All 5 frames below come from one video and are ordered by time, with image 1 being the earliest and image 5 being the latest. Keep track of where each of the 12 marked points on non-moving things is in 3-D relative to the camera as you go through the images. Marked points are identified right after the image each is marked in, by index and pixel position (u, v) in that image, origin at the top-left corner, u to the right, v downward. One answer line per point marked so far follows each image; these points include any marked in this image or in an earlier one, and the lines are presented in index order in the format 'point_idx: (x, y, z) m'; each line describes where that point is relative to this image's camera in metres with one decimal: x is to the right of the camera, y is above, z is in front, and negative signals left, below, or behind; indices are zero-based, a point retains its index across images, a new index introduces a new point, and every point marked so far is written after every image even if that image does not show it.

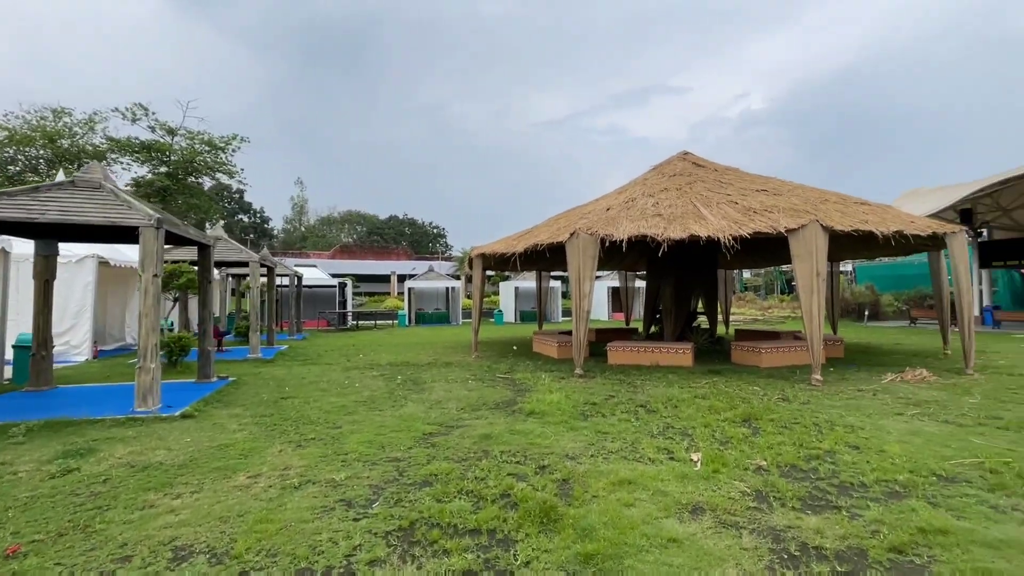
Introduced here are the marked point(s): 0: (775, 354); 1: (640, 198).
0: (+5.7, -1.4, +10.5) m
1: (+3.0, +2.1, +11.2) m
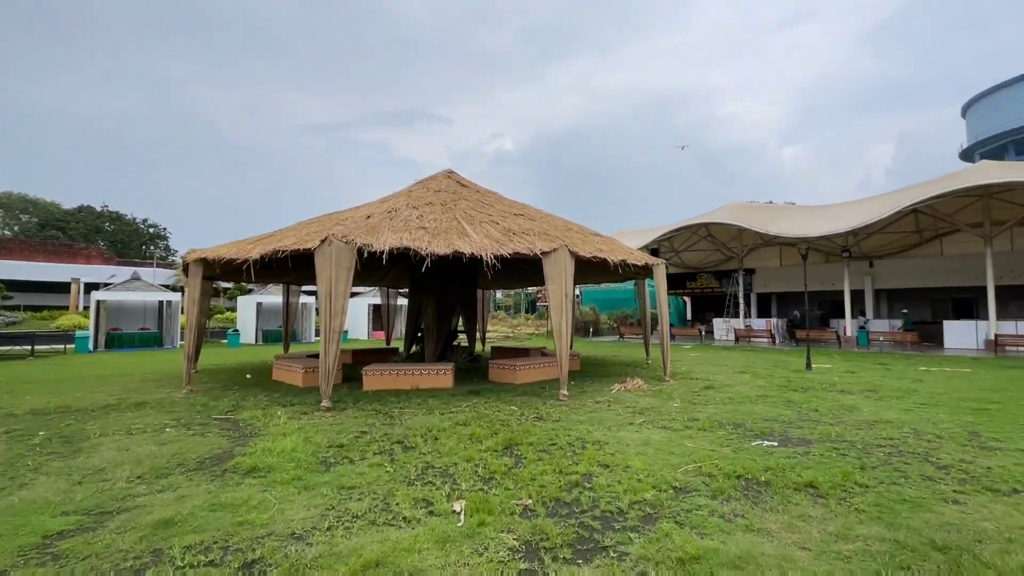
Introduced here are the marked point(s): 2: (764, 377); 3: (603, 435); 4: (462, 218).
0: (+0.3, -1.9, +11.0) m
1: (-2.4, +1.7, +10.5) m
2: (+6.4, -2.3, +12.2) m
3: (+1.2, -1.9, +6.3) m
4: (-1.1, +1.5, +10.4) m
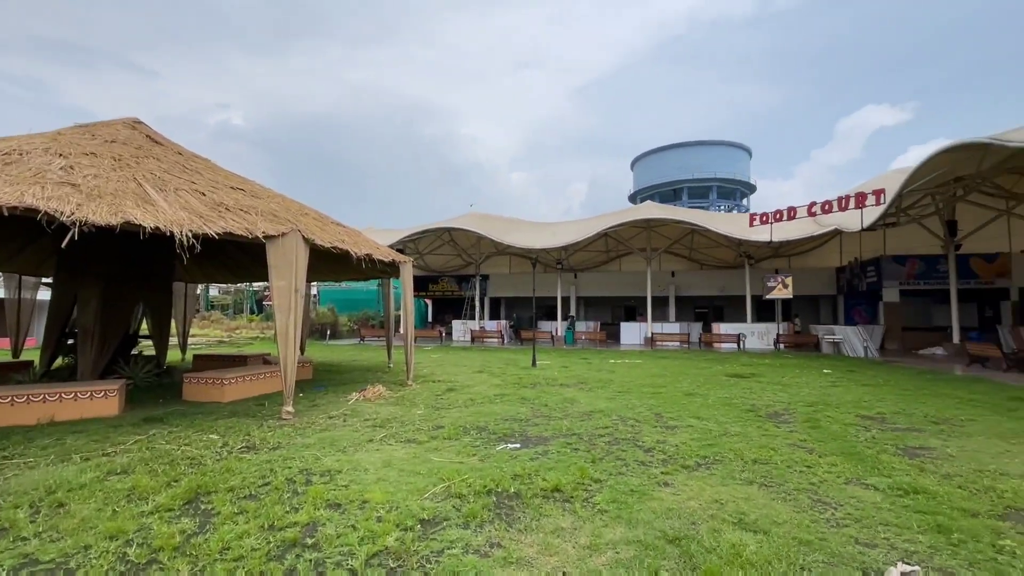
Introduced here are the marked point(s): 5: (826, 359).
0: (-5.0, -1.8, +8.8) m
1: (-6.9, +2.0, +7.0) m
2: (-0.4, -2.3, +12.8) m
3: (-1.9, -1.8, +5.1) m
4: (-5.8, +1.7, +7.6) m
5: (+11.2, -2.5, +17.2) m
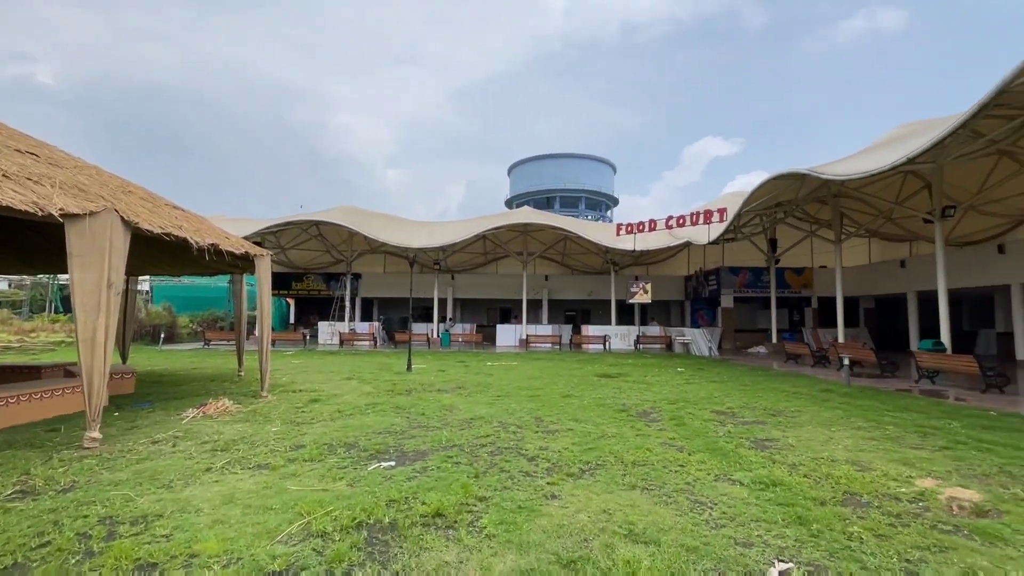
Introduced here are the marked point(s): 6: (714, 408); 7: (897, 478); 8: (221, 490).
0: (-6.9, -1.6, +6.8) m
1: (-8.3, +2.1, +4.6) m
2: (-3.5, -2.3, +11.9) m
3: (-3.0, -1.8, +4.1) m
4: (-7.3, +1.8, +5.5) m
5: (+6.6, -2.8, +19.0) m
6: (+3.5, -2.1, +8.4) m
7: (+3.8, -1.9, +4.7) m
8: (-2.6, -1.8, +4.4) m
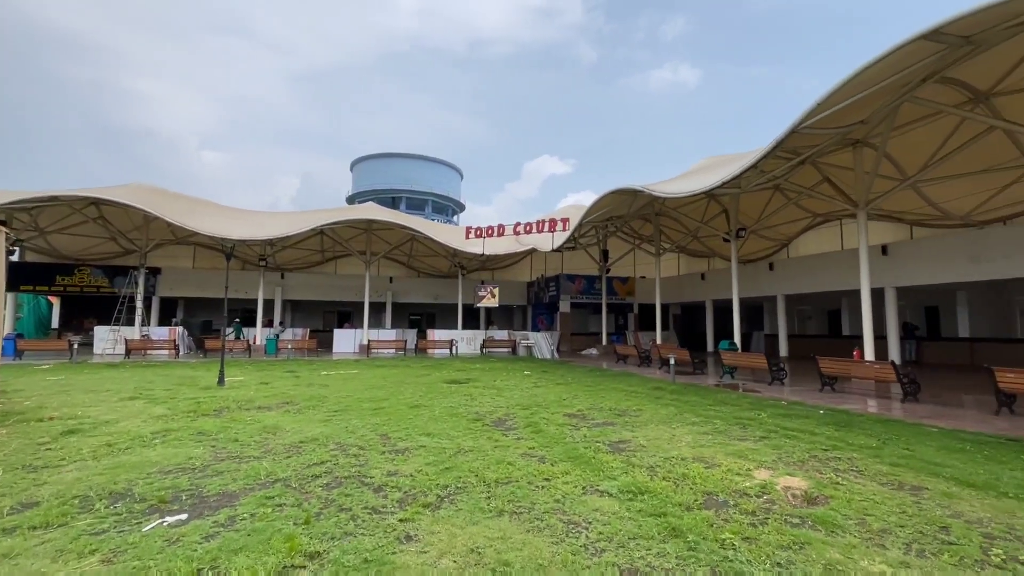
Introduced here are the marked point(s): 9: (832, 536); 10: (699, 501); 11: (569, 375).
0: (-8.4, -1.4, +3.6) m
1: (-9.0, +2.4, +1.1) m
2: (-6.8, -2.2, +9.4) m
3: (-3.9, -1.7, +2.2) m
4: (-8.4, +2.0, +2.2) m
5: (+0.5, -3.0, +19.4) m
6: (+0.9, -2.2, +8.4) m
7: (+2.3, -1.9, +5.0) m
8: (-3.6, -1.7, +2.6) m
9: (+2.3, -1.8, +3.4) m
10: (+1.6, -1.8, +4.1) m
11: (+1.7, -2.6, +14.5) m
